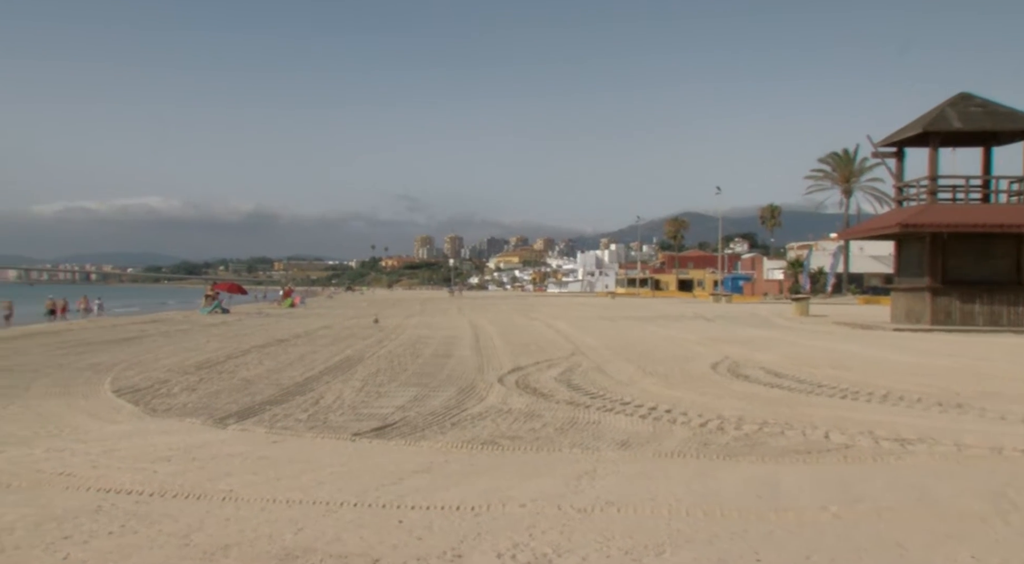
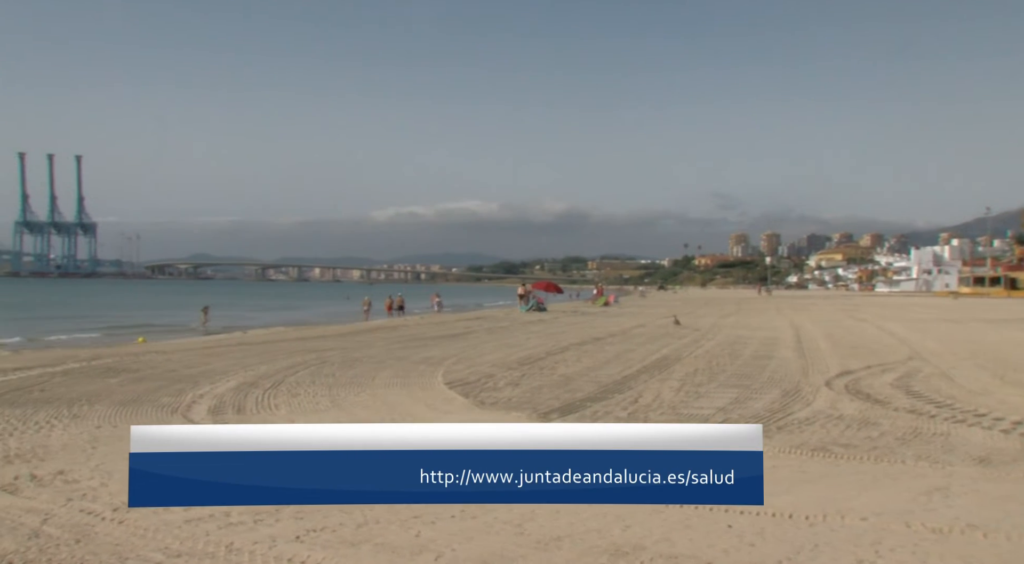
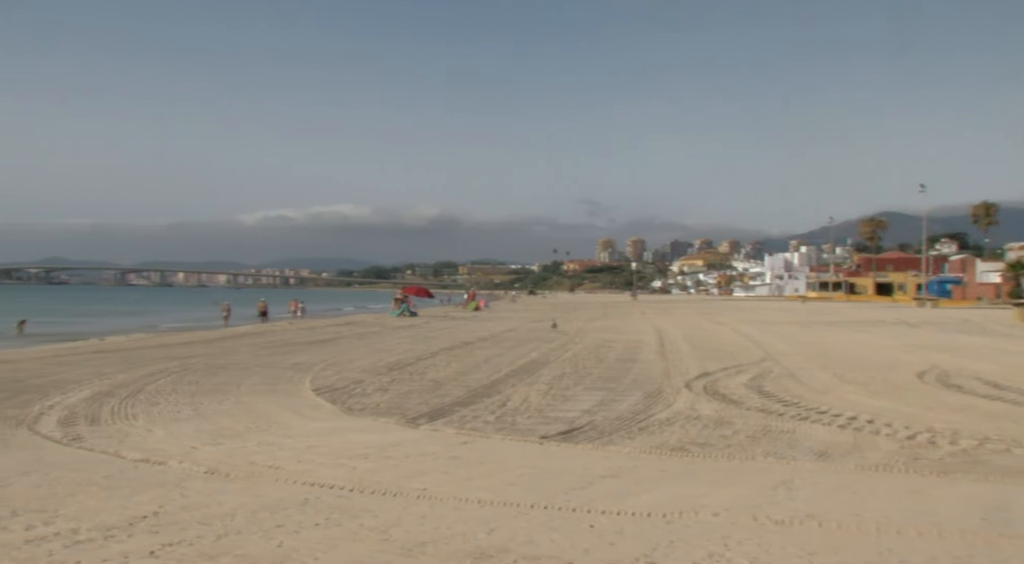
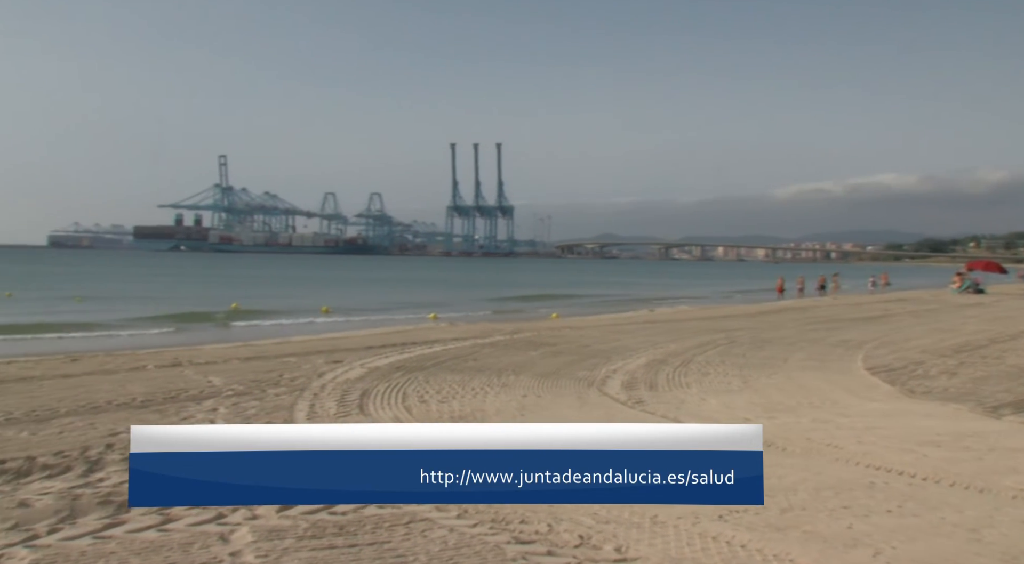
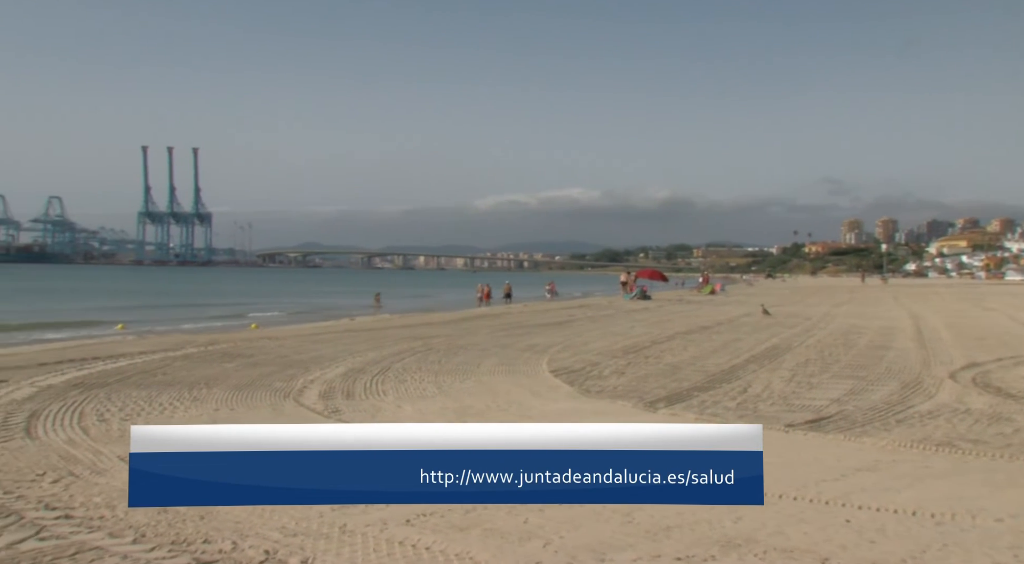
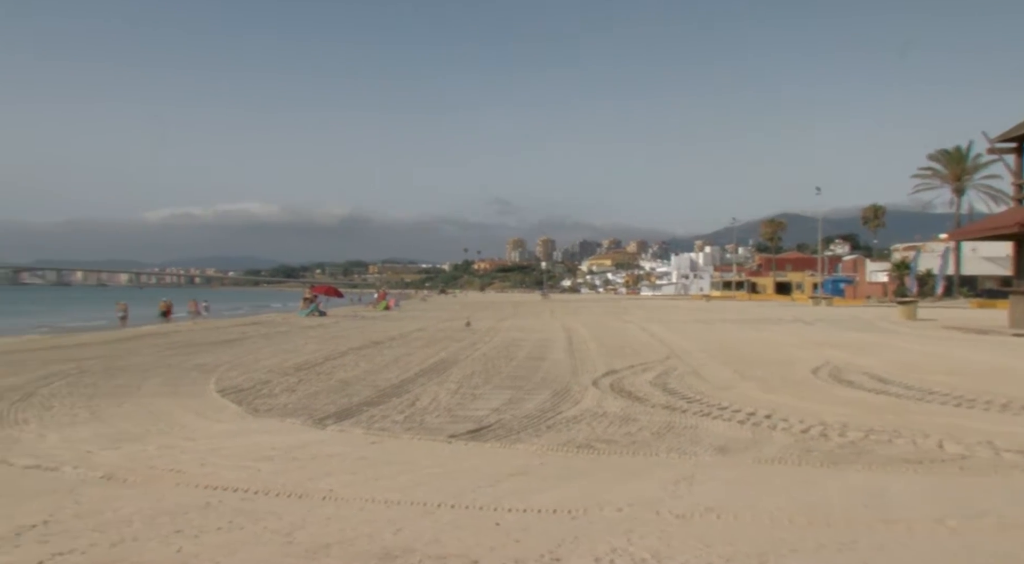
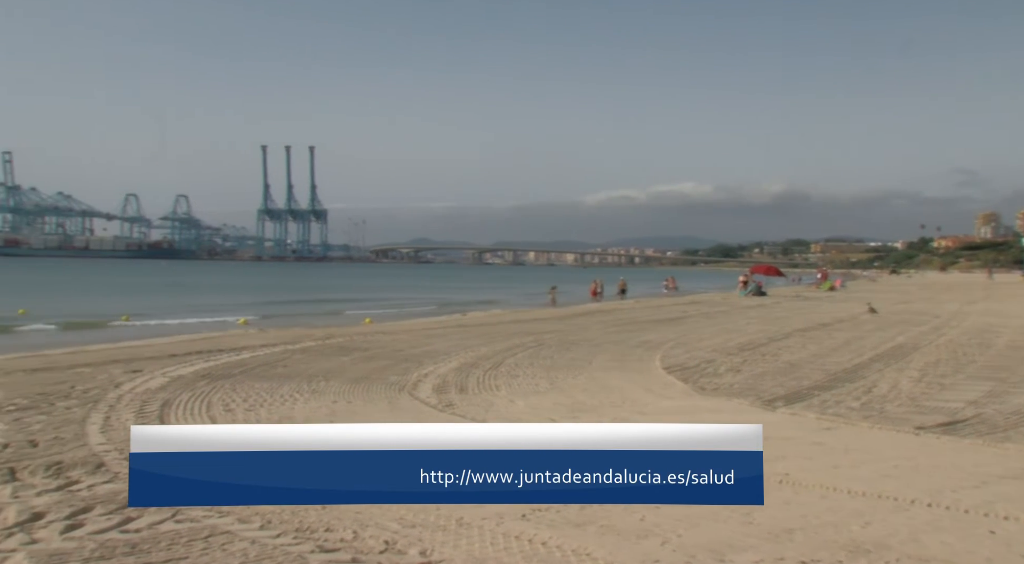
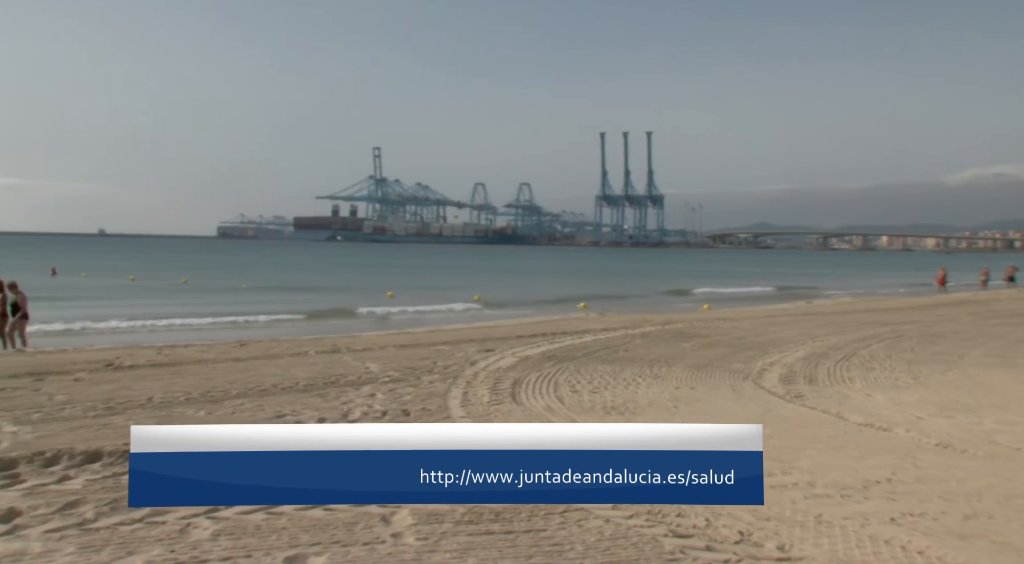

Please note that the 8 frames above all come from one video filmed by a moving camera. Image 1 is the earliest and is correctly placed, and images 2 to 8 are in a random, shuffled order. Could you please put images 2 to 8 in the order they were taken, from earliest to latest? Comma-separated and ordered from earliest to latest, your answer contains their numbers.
6, 3, 2, 5, 7, 4, 8
